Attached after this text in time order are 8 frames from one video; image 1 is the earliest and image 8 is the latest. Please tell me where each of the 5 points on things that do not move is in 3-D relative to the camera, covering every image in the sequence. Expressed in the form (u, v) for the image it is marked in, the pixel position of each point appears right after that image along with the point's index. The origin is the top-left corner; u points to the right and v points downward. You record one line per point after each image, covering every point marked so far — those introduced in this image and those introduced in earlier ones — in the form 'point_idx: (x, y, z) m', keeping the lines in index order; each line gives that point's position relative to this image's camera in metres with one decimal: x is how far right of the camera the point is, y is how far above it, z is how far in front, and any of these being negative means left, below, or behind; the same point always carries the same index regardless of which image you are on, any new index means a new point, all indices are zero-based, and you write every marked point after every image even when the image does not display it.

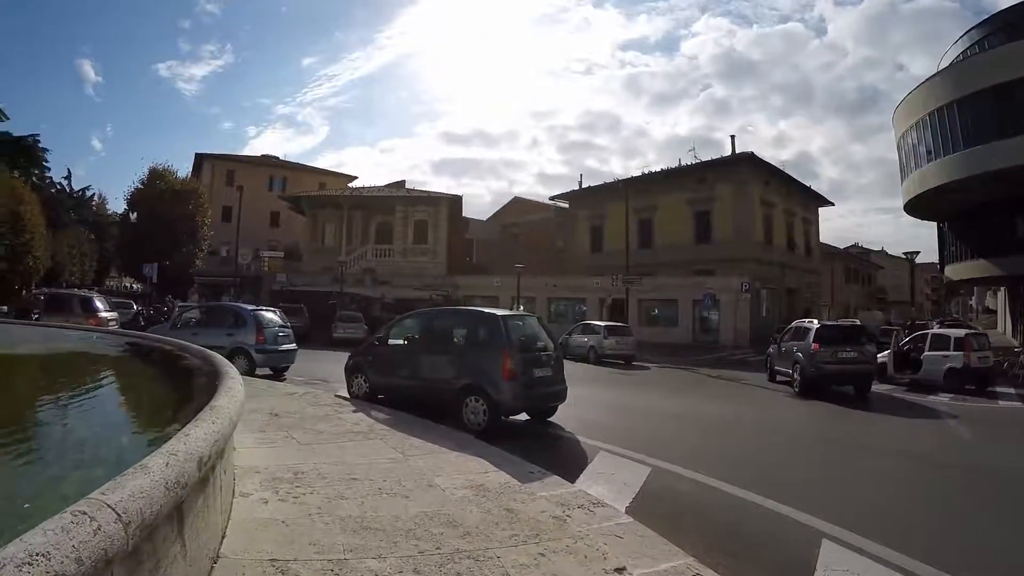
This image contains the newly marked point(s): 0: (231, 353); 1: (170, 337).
0: (-2.8, -0.6, +11.6) m
1: (-3.8, -0.5, +12.9) m
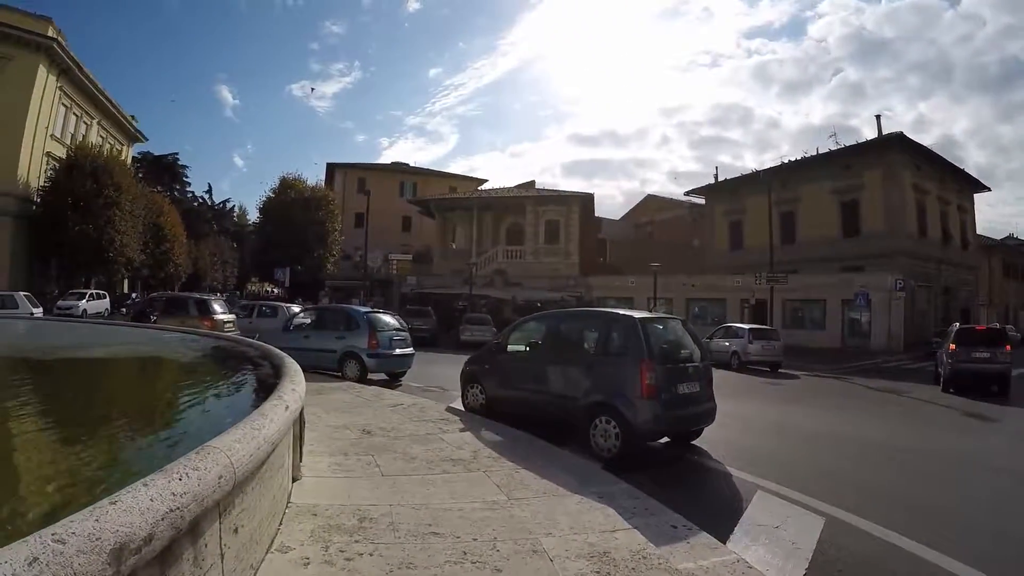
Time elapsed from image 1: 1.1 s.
0: (-1.6, -0.6, +10.6) m
1: (-2.4, -0.6, +12.1) m
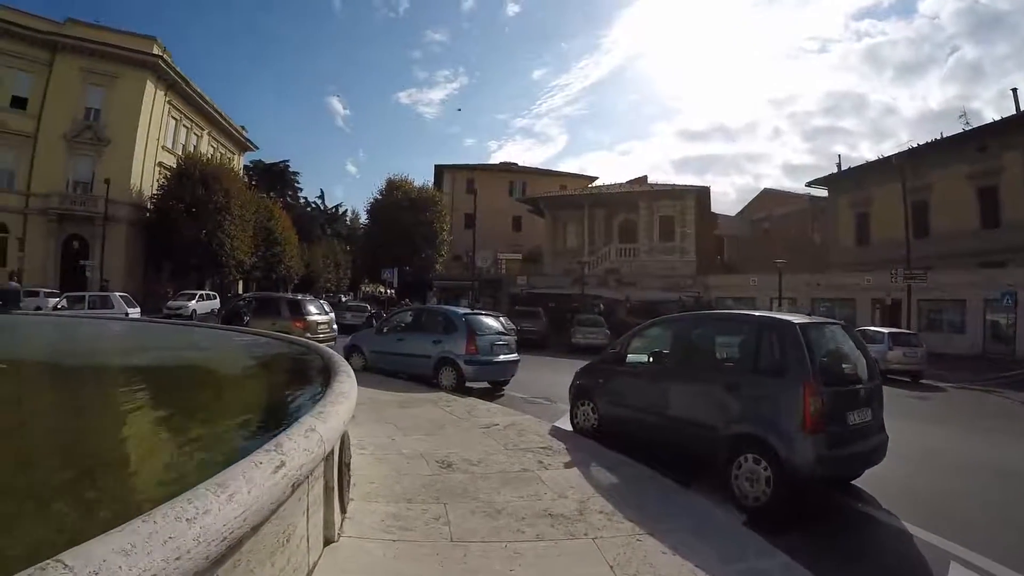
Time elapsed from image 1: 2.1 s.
0: (-0.6, -0.6, +9.5) m
1: (-1.3, -0.6, +11.0) m
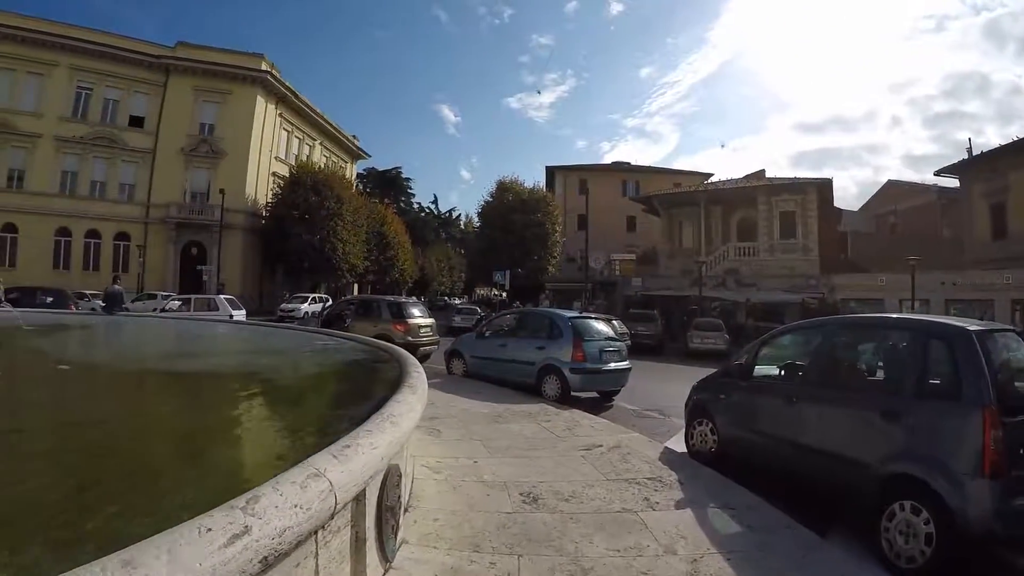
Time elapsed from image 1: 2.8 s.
0: (+0.2, -0.7, +8.7) m
1: (-0.3, -0.6, +10.2) m
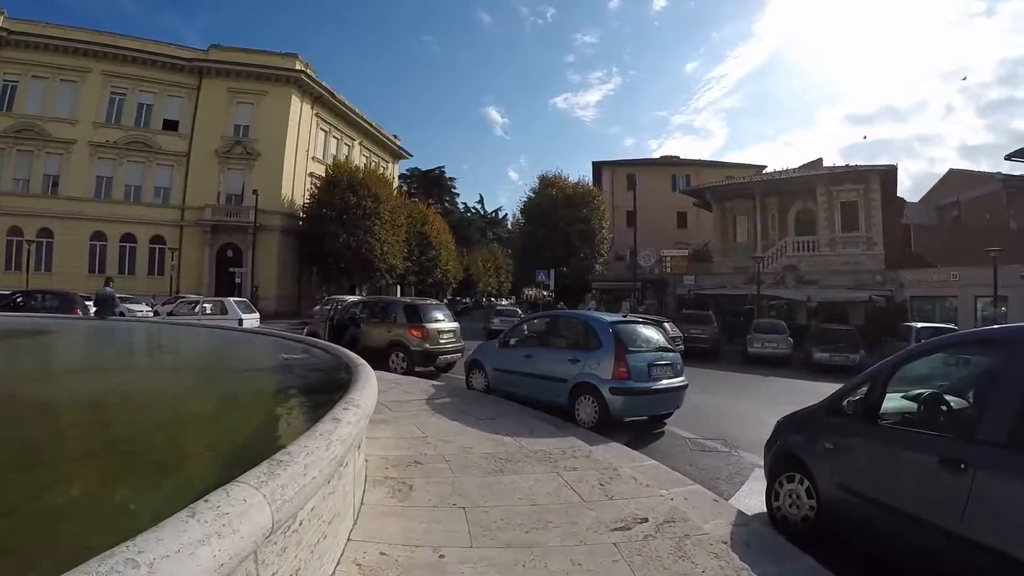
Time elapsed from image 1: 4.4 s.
0: (+0.4, -0.6, +6.9) m
1: (-0.1, -0.6, +8.5) m
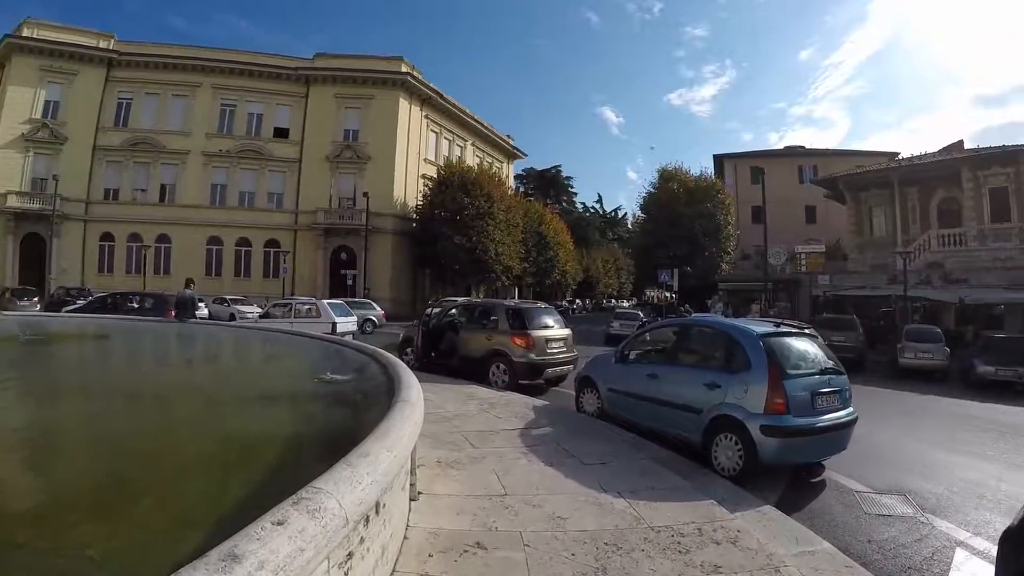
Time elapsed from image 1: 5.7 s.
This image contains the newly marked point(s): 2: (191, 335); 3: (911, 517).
0: (+0.9, -0.6, +5.2) m
1: (+0.6, -0.6, +6.9) m
2: (-3.7, -0.6, +13.1) m
3: (+1.7, -0.9, +4.6) m
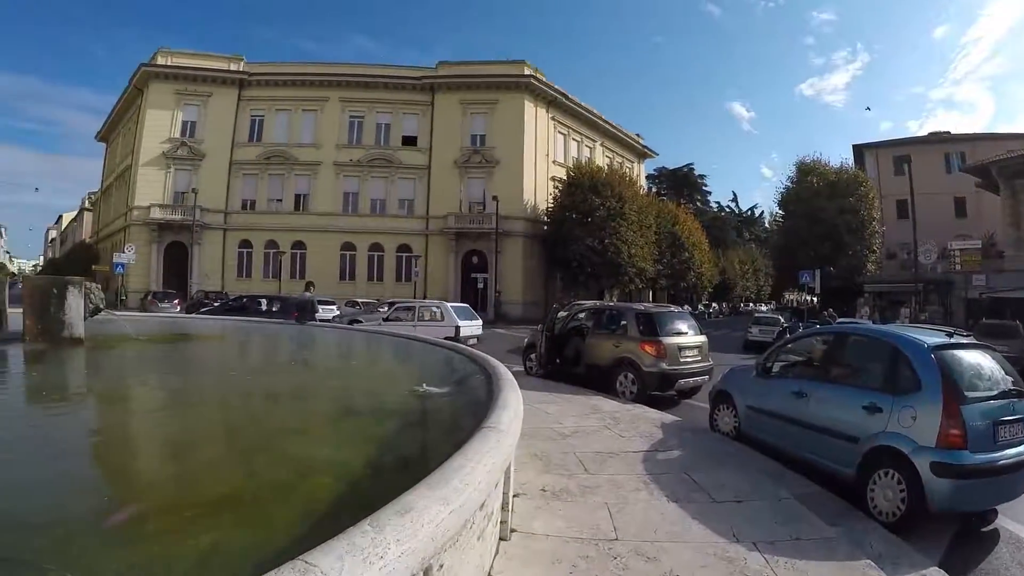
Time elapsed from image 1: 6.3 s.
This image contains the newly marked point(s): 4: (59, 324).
0: (+1.4, -0.7, +4.5) m
1: (+1.3, -0.6, +6.1) m
2: (-2.3, -0.6, +12.8) m
3: (+2.0, -0.9, +3.7) m
4: (-4.1, -0.3, +10.0) m
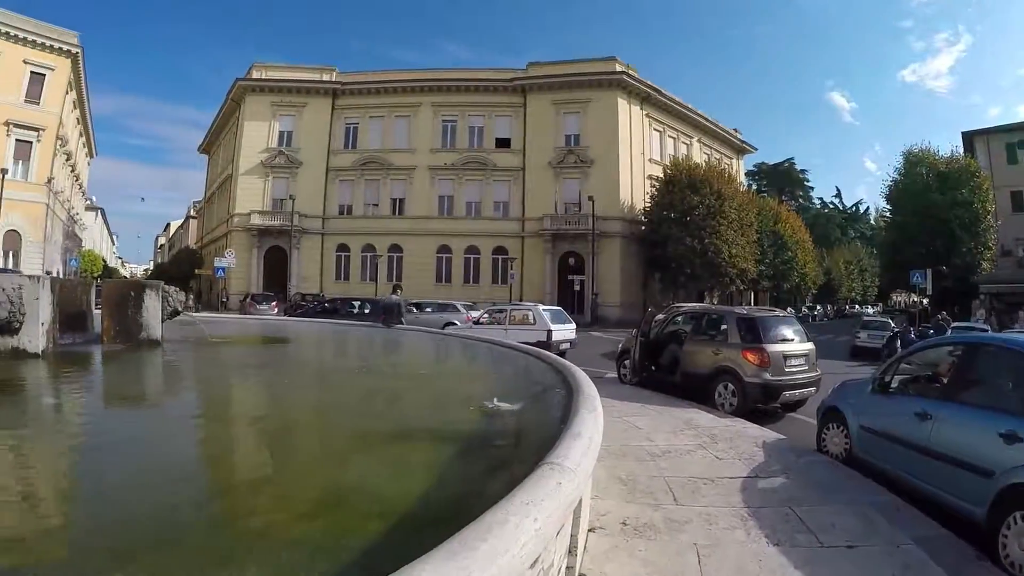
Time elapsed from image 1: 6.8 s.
0: (+1.7, -0.7, +3.9) m
1: (+1.7, -0.6, +5.5) m
2: (-1.3, -0.7, +12.5) m
3: (+2.3, -1.0, +3.1) m
4: (-3.3, -0.4, +9.9) m
